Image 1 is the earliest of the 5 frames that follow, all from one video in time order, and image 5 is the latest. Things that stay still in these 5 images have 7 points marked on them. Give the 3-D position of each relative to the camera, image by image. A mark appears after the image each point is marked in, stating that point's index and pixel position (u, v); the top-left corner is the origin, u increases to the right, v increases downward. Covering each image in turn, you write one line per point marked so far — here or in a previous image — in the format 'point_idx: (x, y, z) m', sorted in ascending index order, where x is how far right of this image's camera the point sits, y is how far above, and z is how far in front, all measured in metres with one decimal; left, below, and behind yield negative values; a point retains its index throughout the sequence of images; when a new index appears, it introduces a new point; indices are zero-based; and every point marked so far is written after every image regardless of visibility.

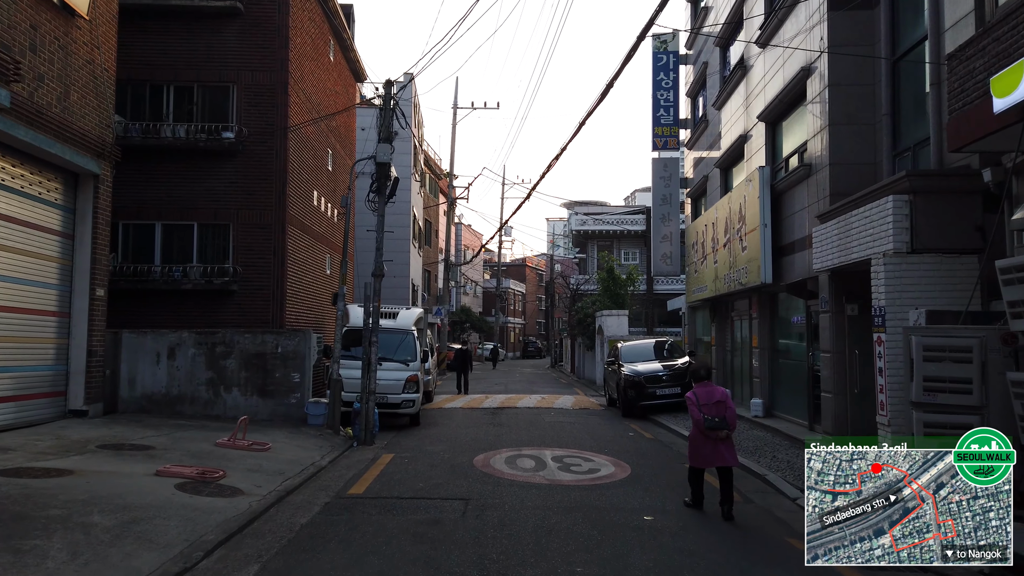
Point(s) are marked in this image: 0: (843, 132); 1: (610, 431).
0: (+5.3, +2.5, +11.6) m
1: (+2.1, -3.0, +15.2) m
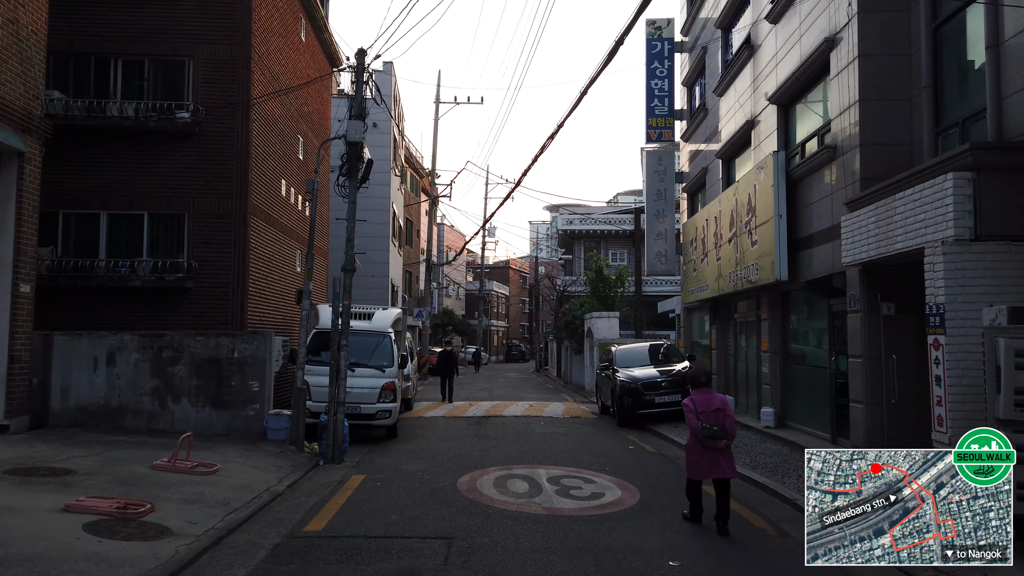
0: (+5.2, +2.6, +10.3) m
1: (+1.8, -3.0, +13.8) m
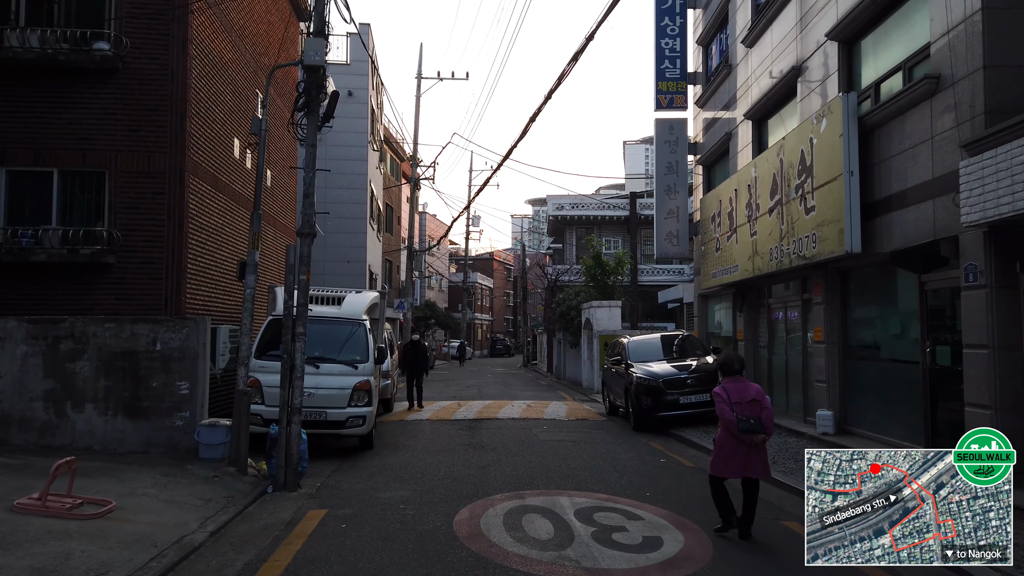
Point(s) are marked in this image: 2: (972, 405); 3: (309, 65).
0: (+5.3, +2.9, +7.8) m
1: (+1.9, -2.6, +11.3) m
2: (+5.0, -1.3, +7.8) m
3: (-2.4, +2.6, +8.5) m
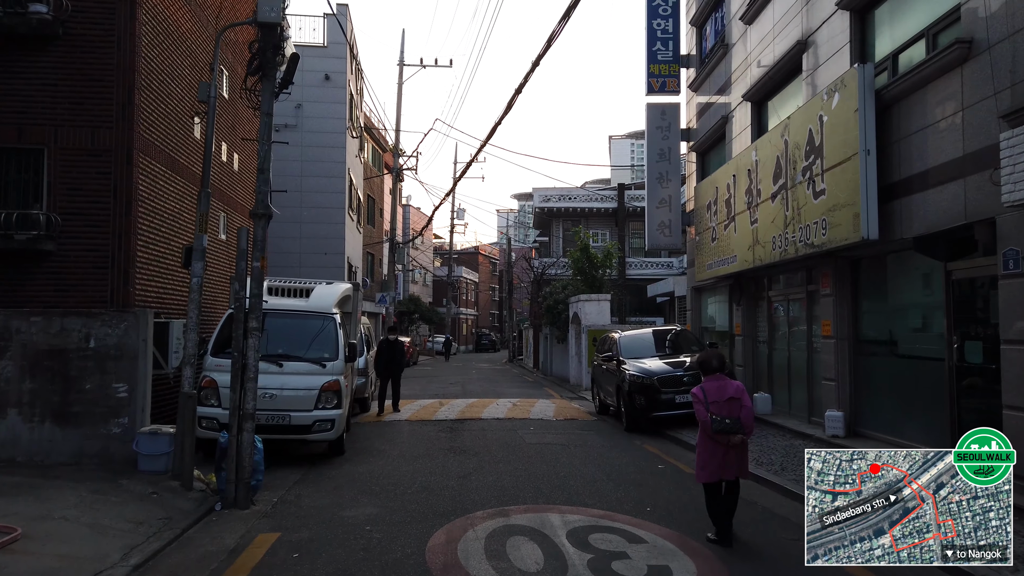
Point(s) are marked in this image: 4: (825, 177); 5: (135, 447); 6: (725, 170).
0: (+5.2, +3.0, +6.9) m
1: (+1.7, -2.5, +10.3) m
2: (+4.9, -1.2, +7.0) m
3: (-2.5, +2.7, +7.4) m
4: (+4.5, +1.6, +10.3) m
5: (-3.9, -1.6, +7.5) m
6: (+4.4, +2.4, +15.0) m
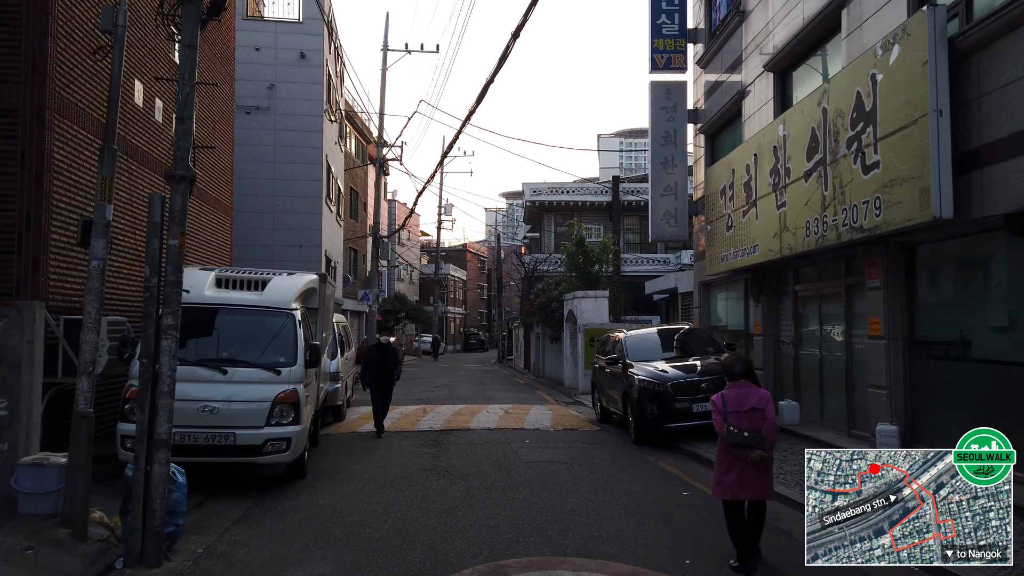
0: (+5.2, +3.1, +5.3) m
1: (+1.6, -2.4, +8.6) m
2: (+4.8, -1.1, +5.3) m
3: (-2.6, +2.8, +5.7) m
4: (+4.4, +1.7, +8.6) m
5: (-3.9, -1.5, +5.7) m
6: (+4.3, +2.5, +13.4) m
